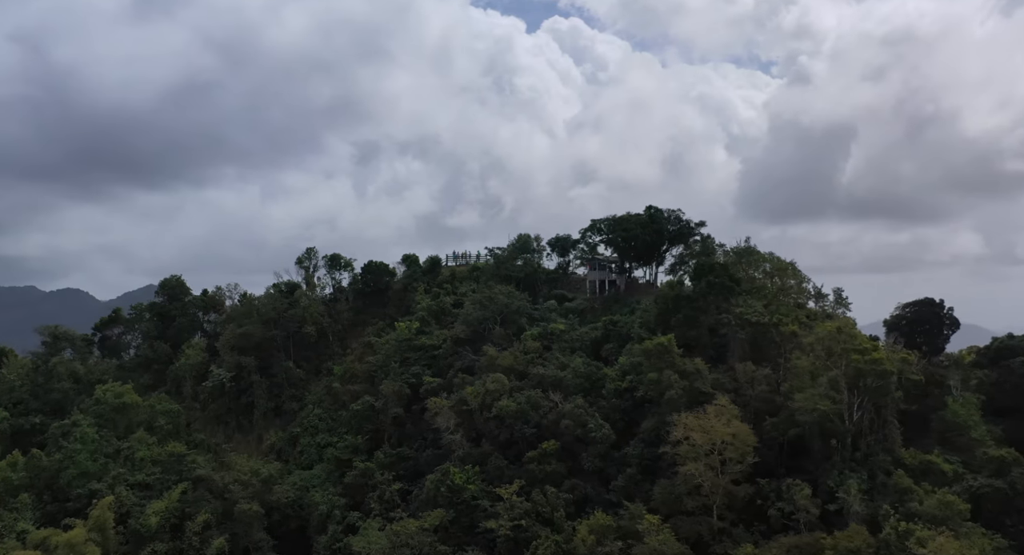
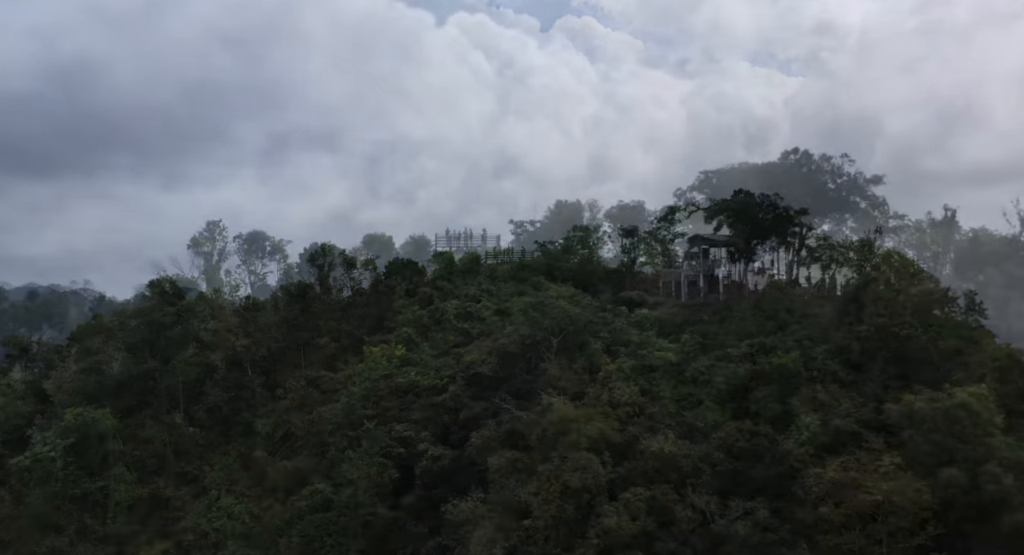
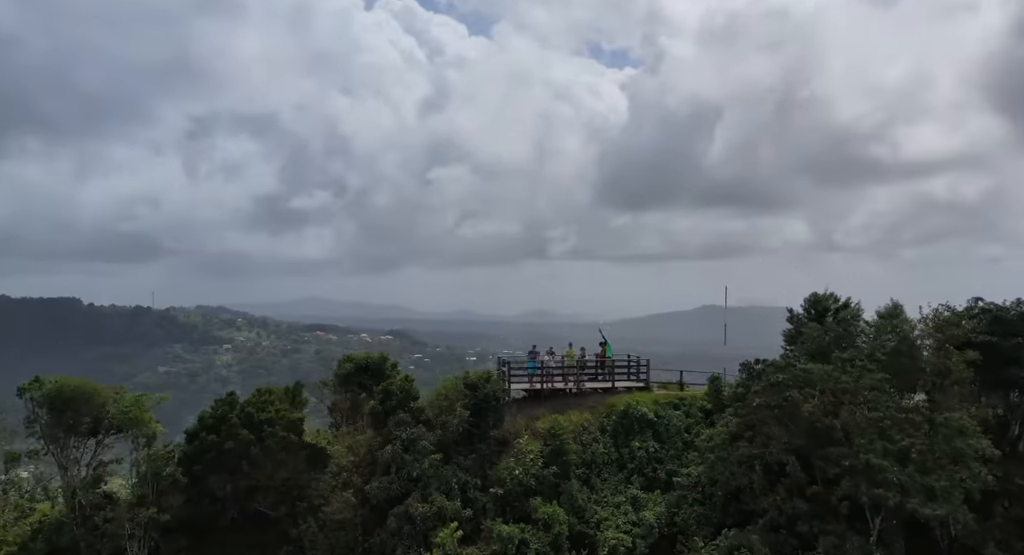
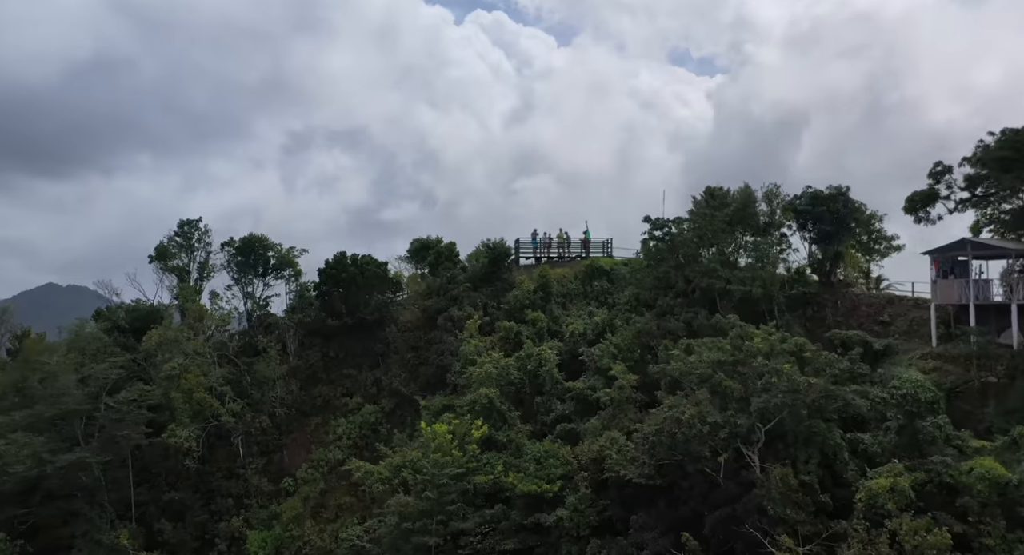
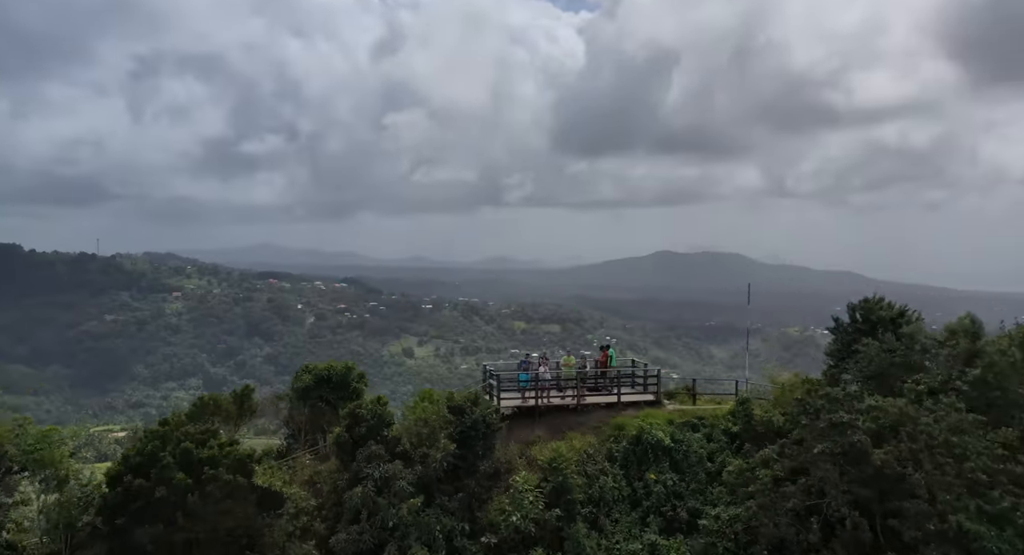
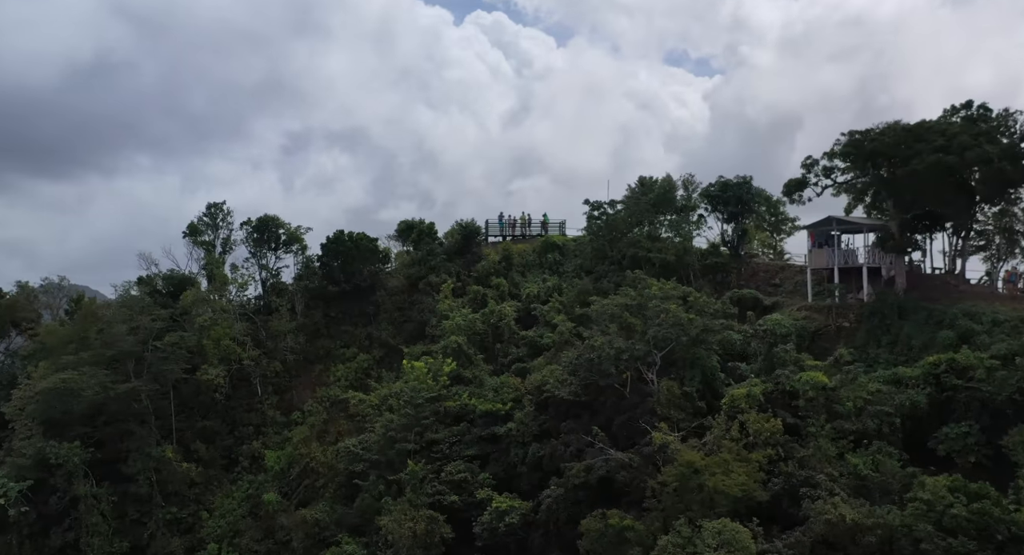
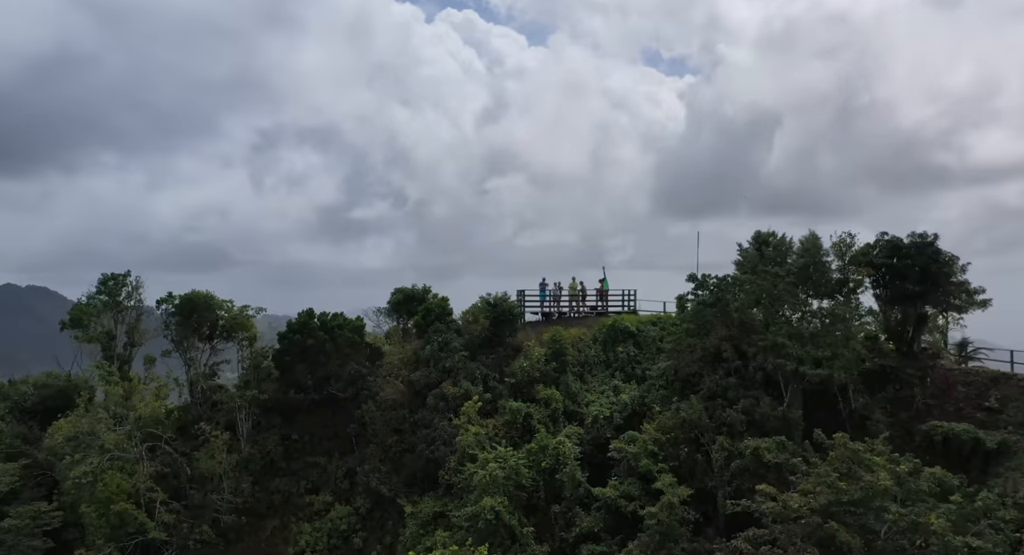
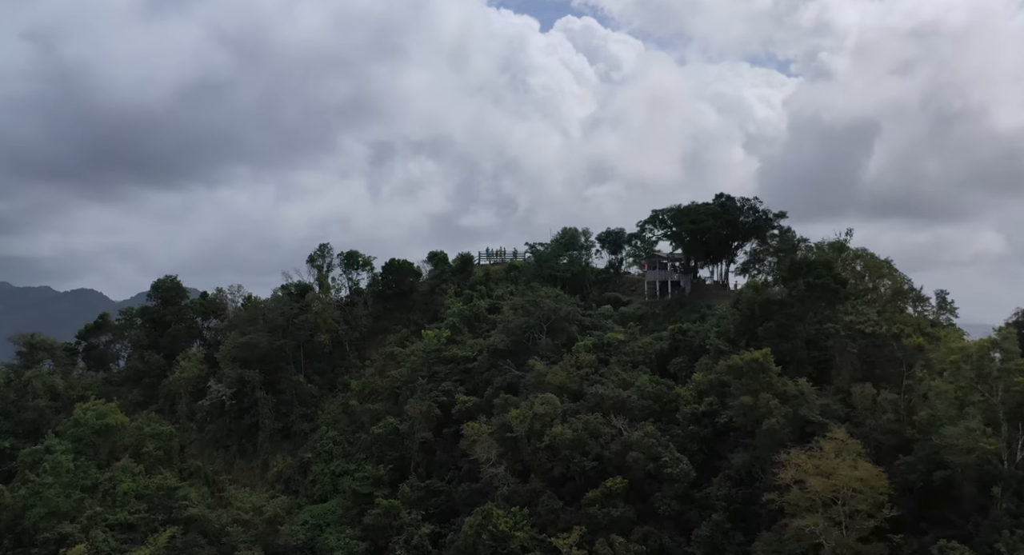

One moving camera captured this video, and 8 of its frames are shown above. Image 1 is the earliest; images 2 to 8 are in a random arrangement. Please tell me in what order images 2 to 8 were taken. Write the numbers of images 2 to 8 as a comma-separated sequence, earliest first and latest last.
8, 2, 6, 4, 7, 3, 5
